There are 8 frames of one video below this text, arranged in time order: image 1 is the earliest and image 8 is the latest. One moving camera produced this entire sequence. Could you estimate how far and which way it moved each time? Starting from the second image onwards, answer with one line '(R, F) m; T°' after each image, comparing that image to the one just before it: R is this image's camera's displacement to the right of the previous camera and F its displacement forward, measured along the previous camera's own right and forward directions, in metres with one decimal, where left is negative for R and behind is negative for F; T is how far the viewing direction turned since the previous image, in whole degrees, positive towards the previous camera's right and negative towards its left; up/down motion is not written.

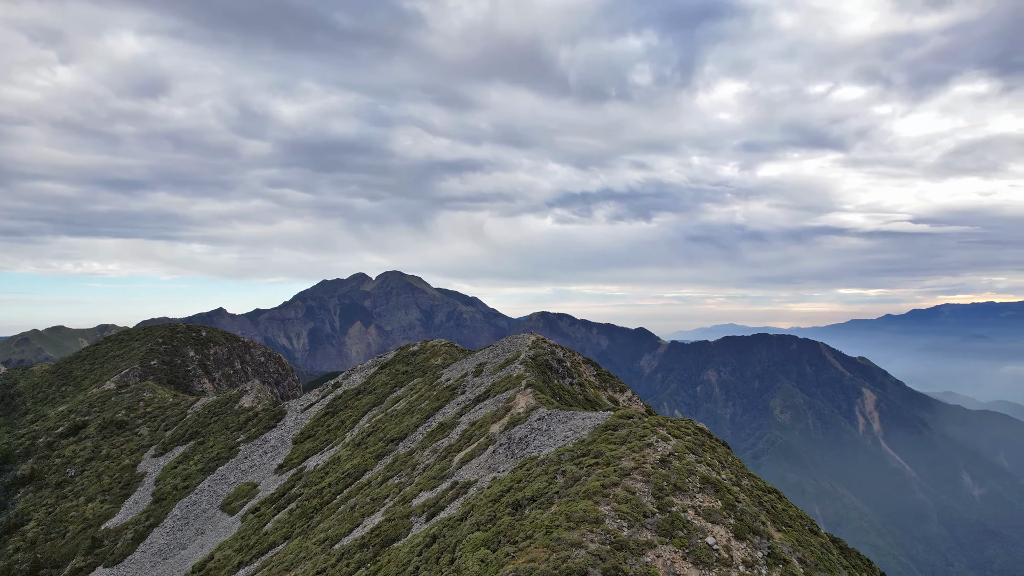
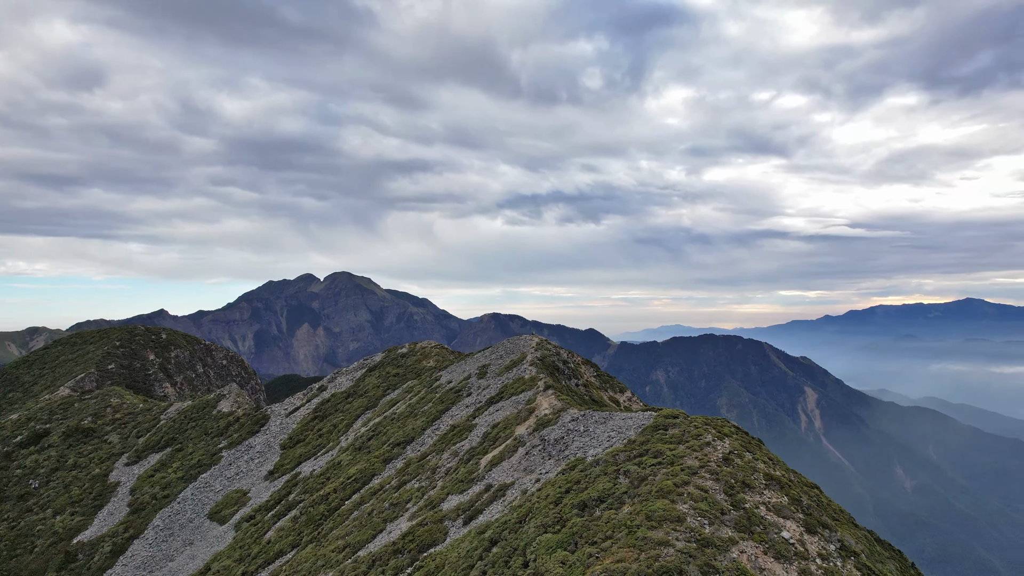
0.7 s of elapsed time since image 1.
(-5.5, +0.1) m; +4°
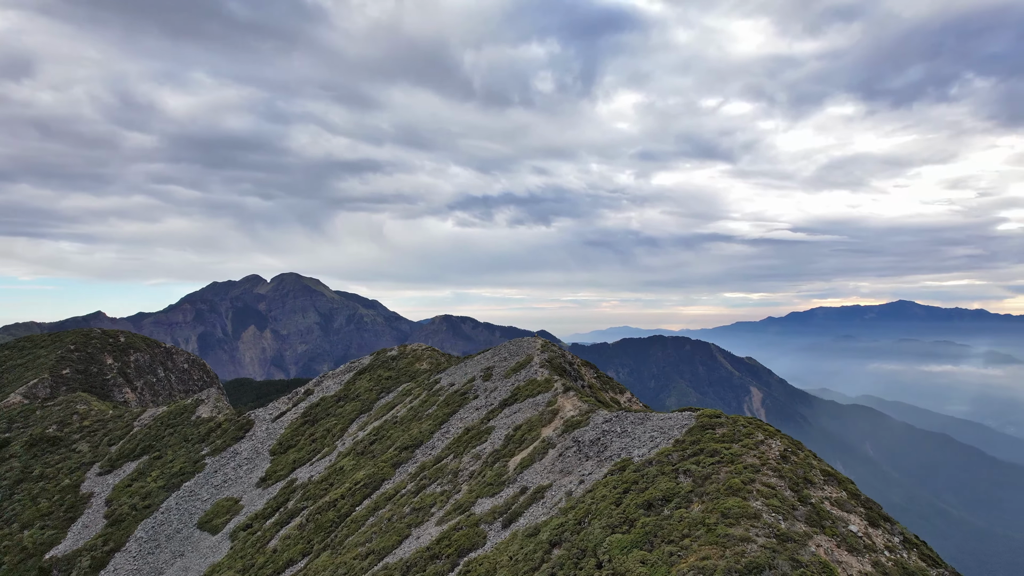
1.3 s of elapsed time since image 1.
(-5.5, +0.1) m; +4°
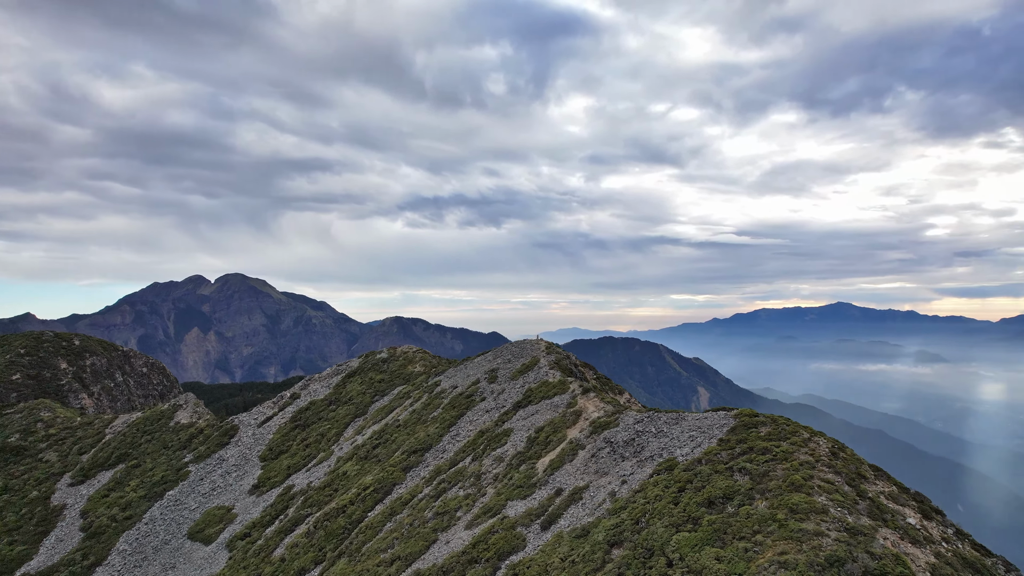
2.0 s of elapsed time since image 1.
(-5.5, +0.2) m; +4°
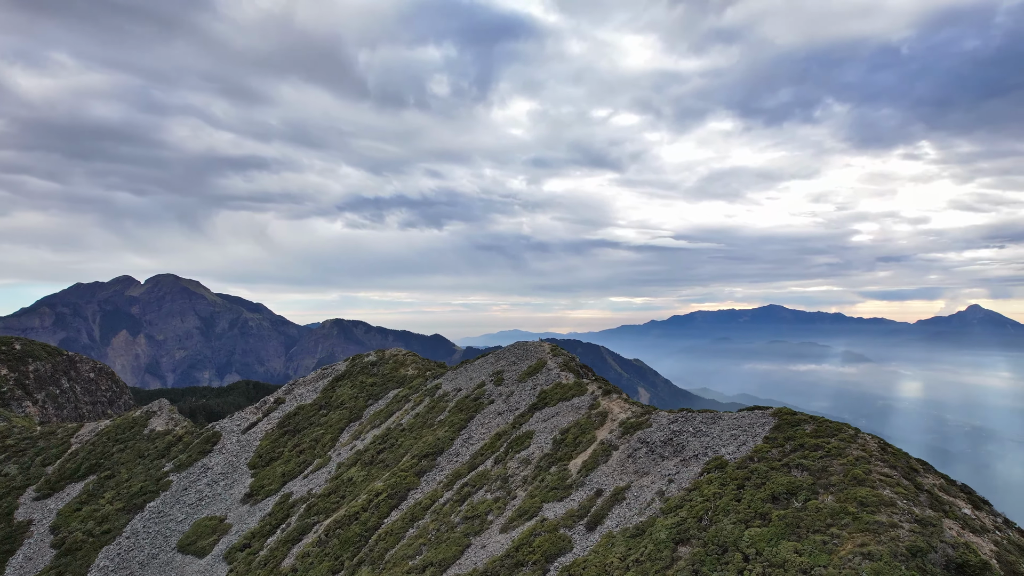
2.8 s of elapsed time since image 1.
(-6.5, +0.3) m; +5°
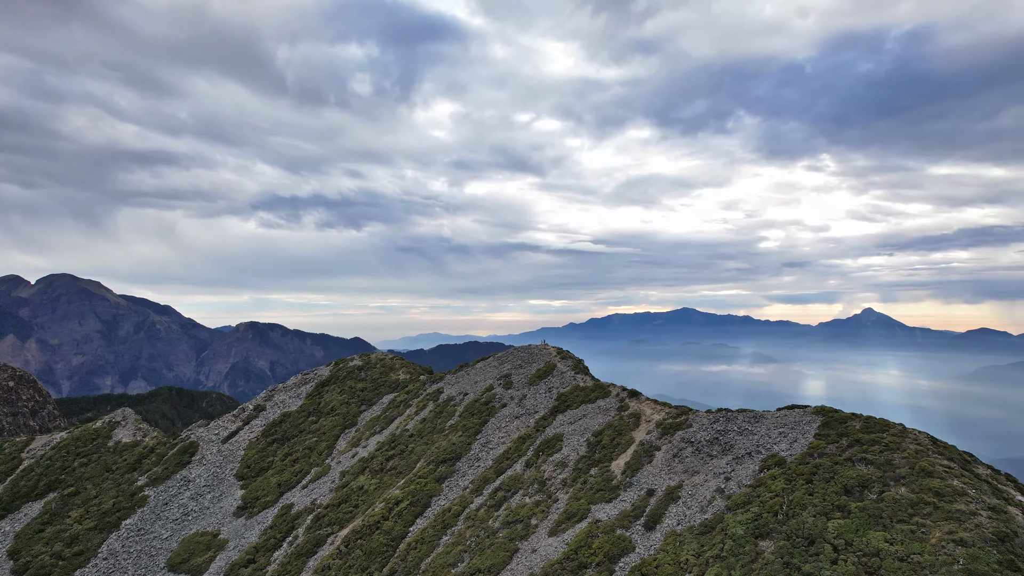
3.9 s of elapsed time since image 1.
(-8.8, +0.5) m; +7°
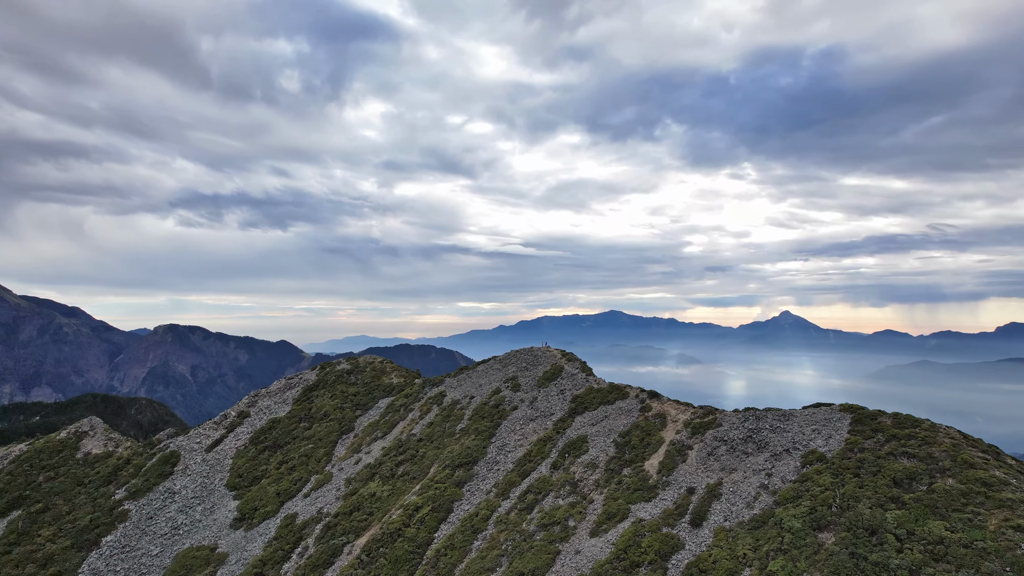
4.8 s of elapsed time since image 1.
(-7.7, +0.4) m; +6°
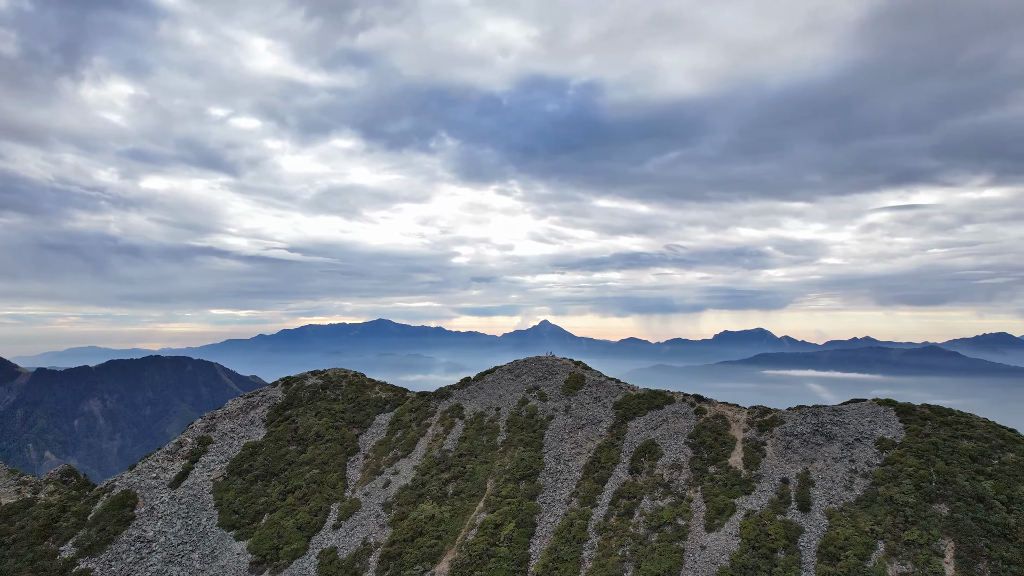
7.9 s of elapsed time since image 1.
(-25.0, +4.4) m; +20°
